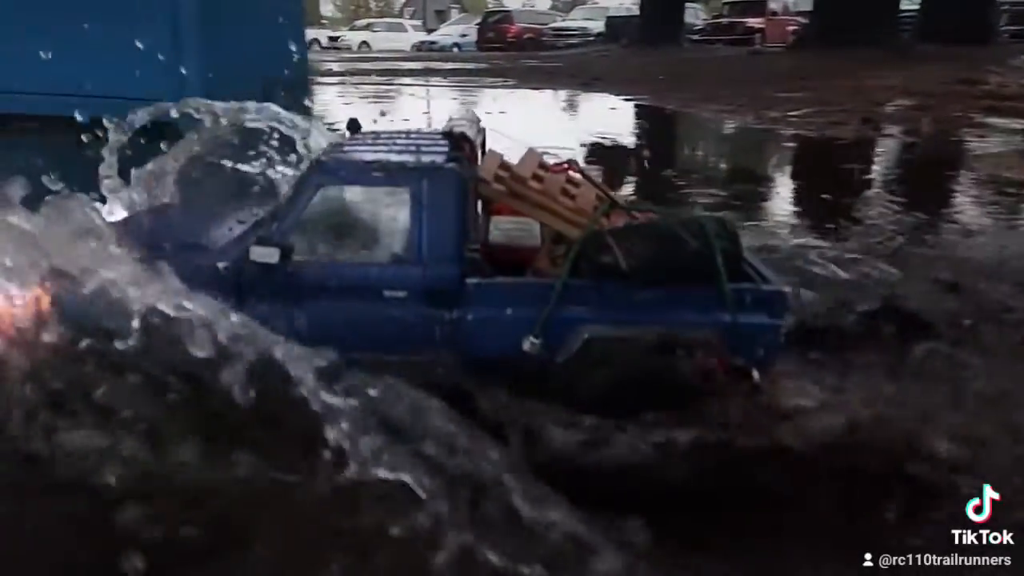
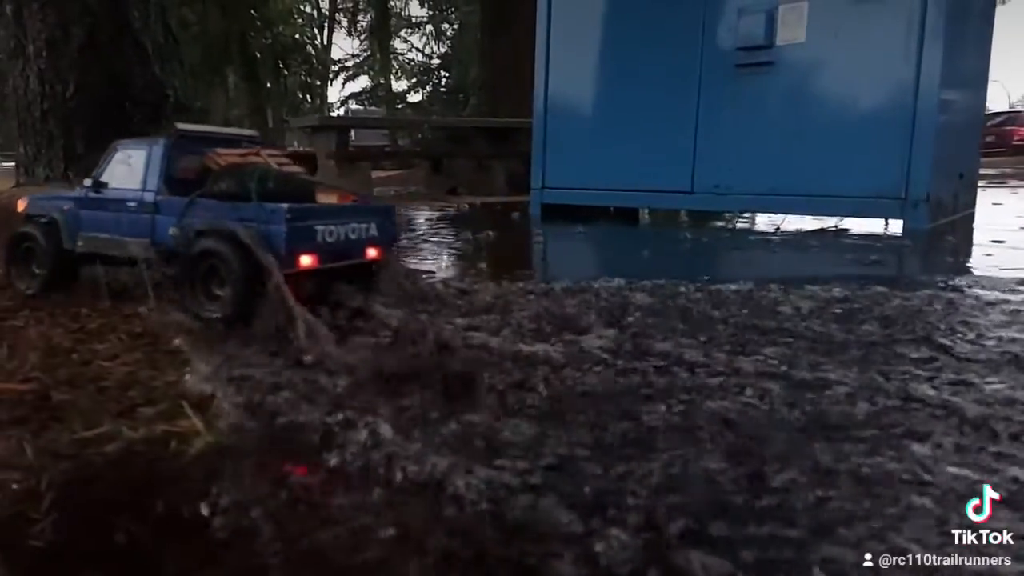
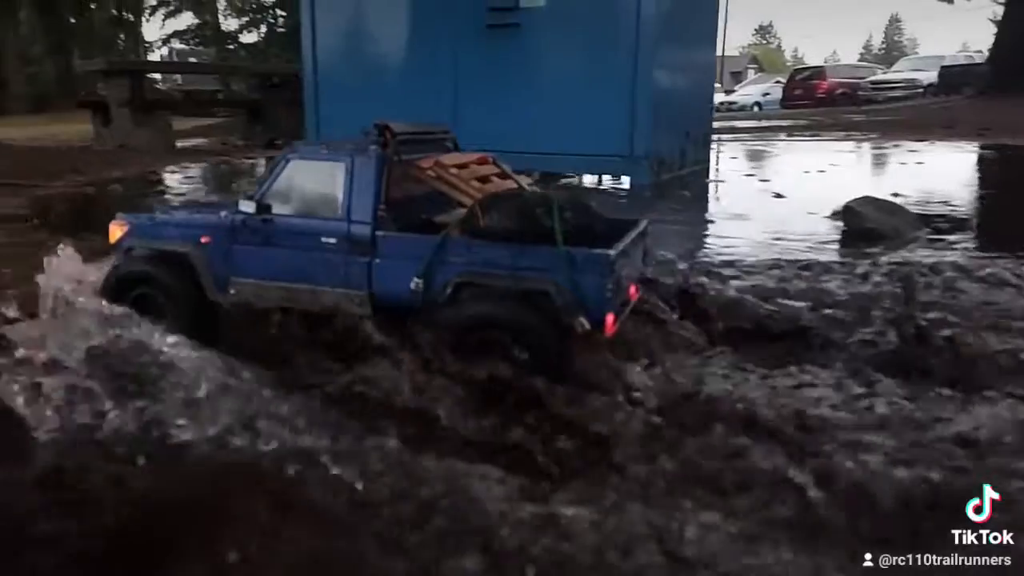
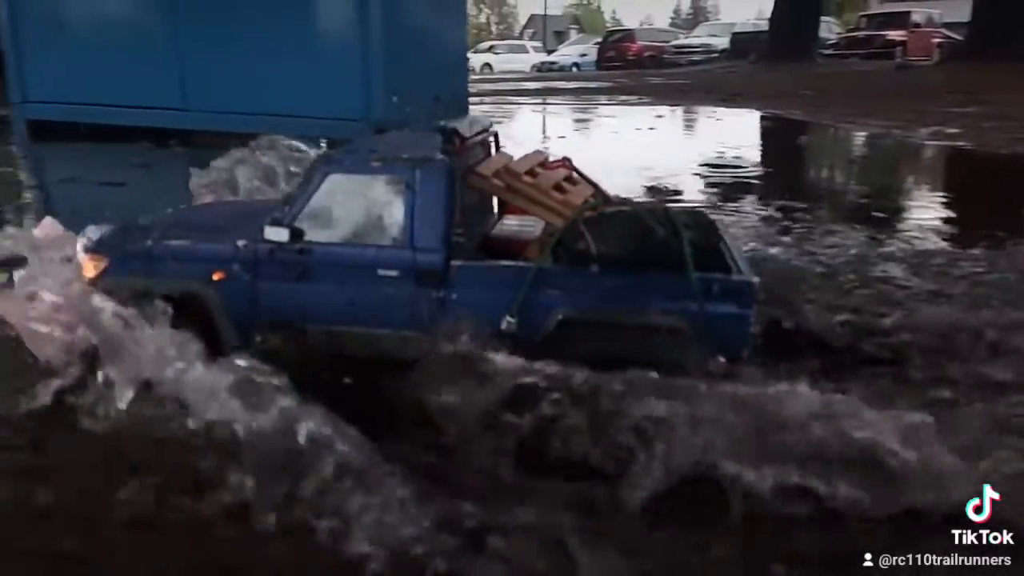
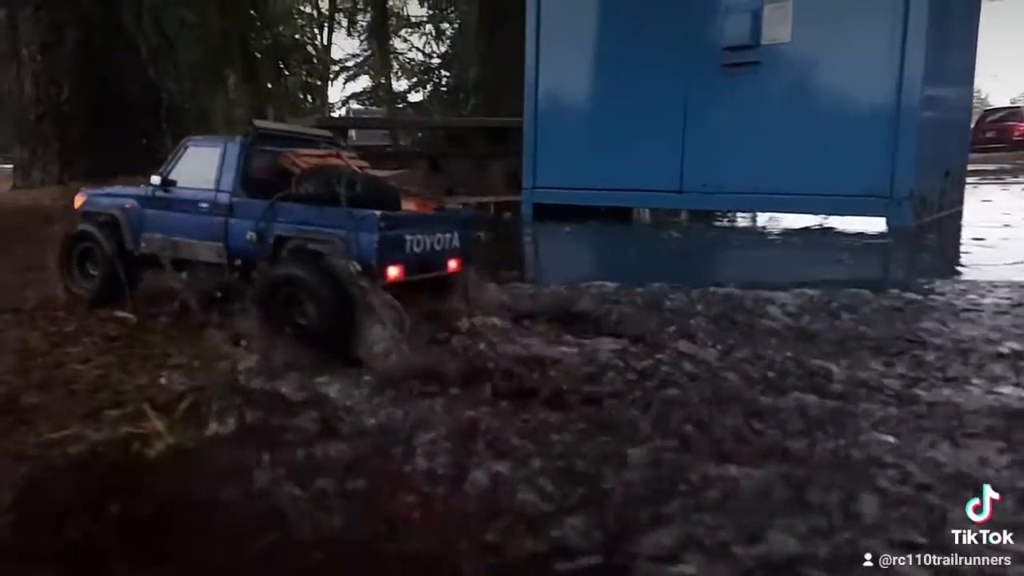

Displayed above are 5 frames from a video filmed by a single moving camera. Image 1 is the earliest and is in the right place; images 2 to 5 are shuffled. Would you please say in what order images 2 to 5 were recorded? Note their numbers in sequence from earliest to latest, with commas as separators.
4, 3, 5, 2
